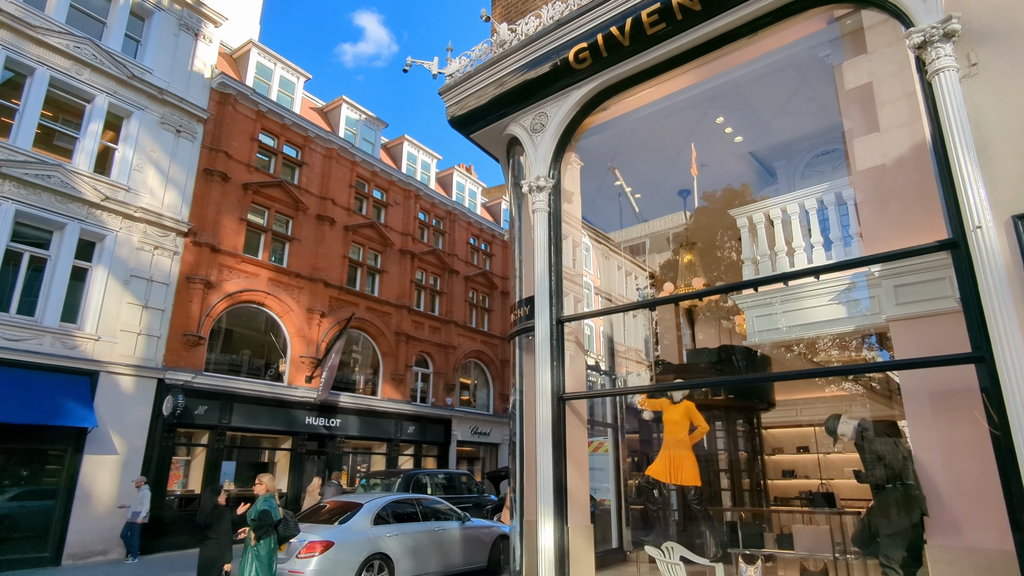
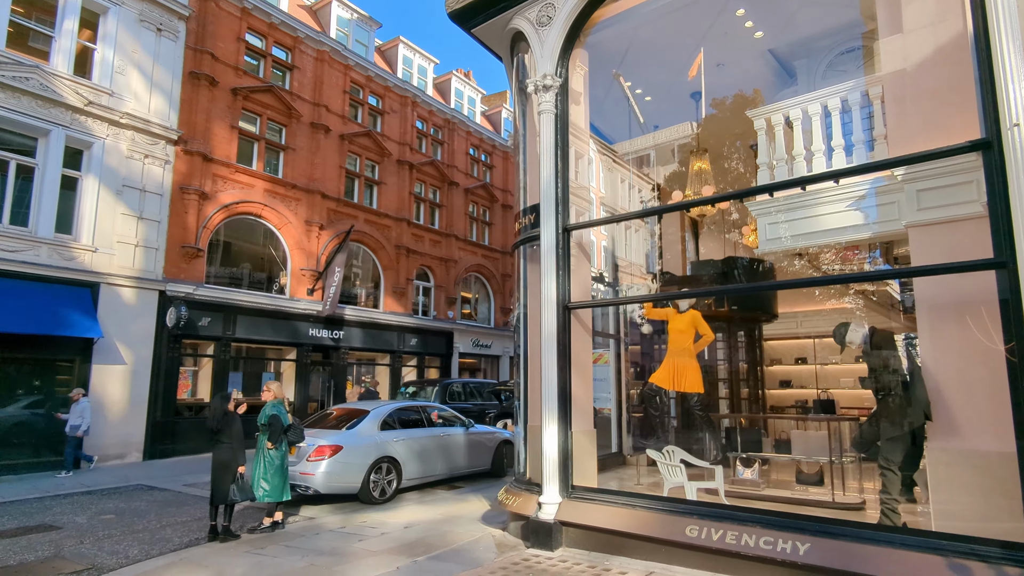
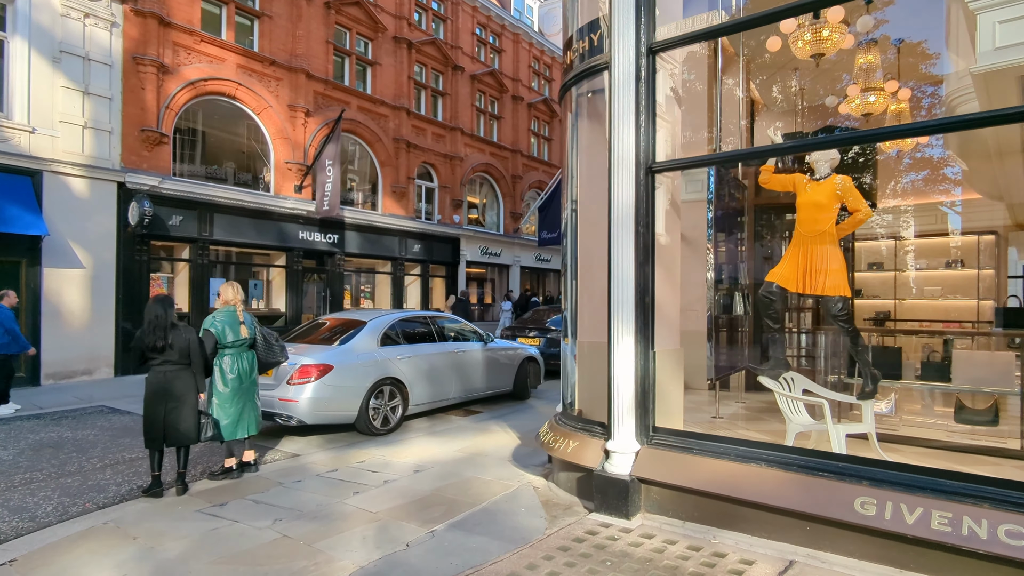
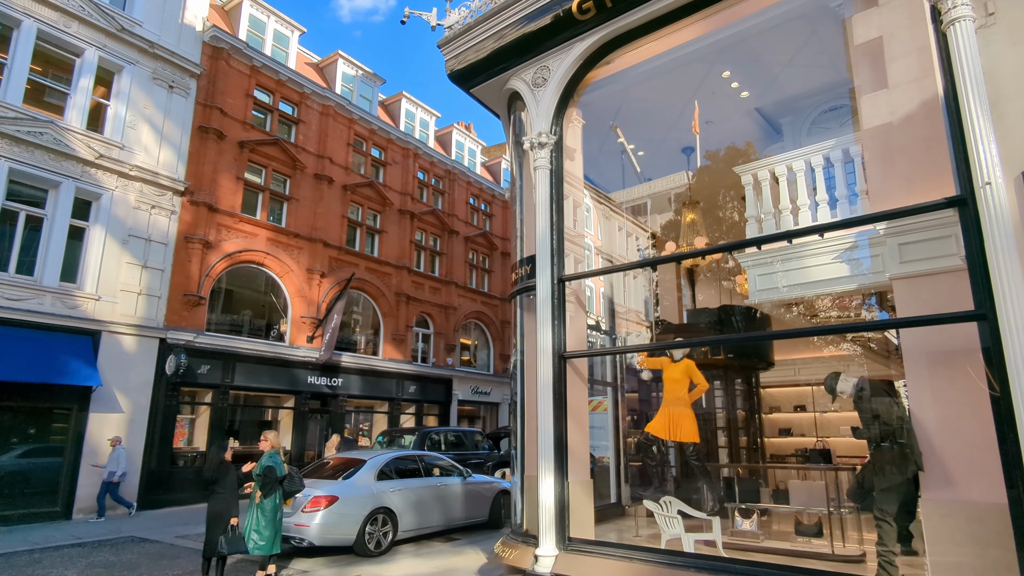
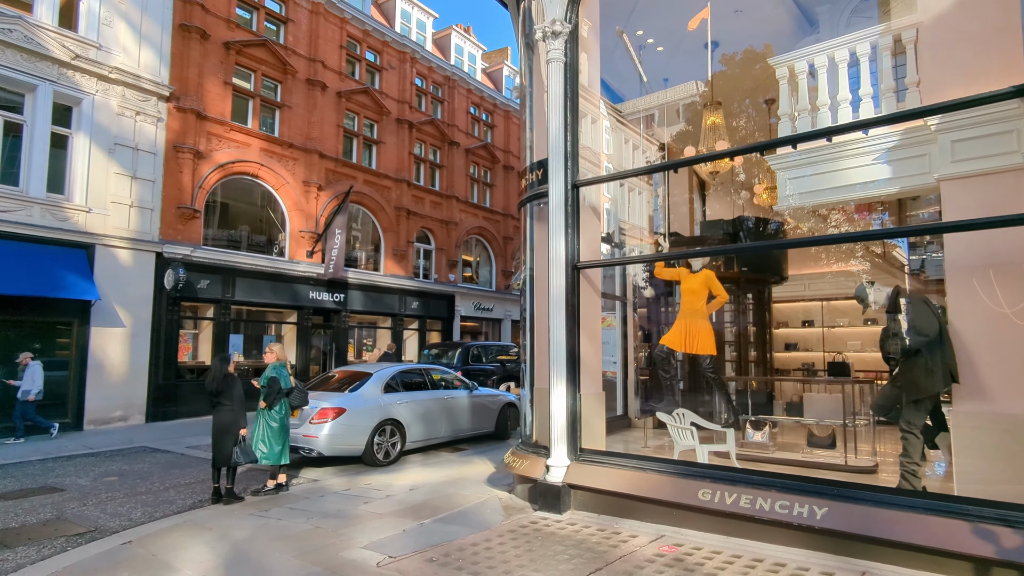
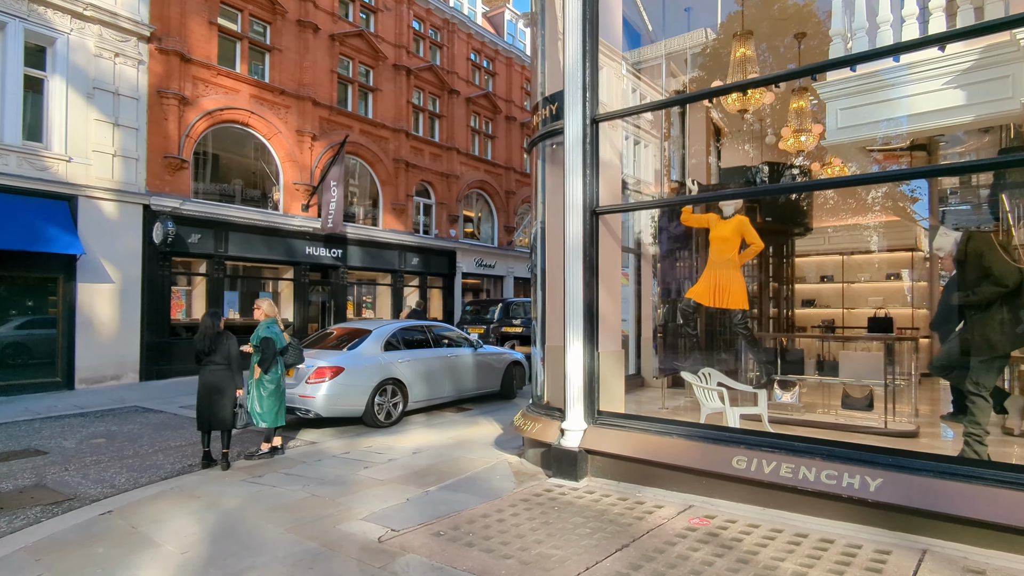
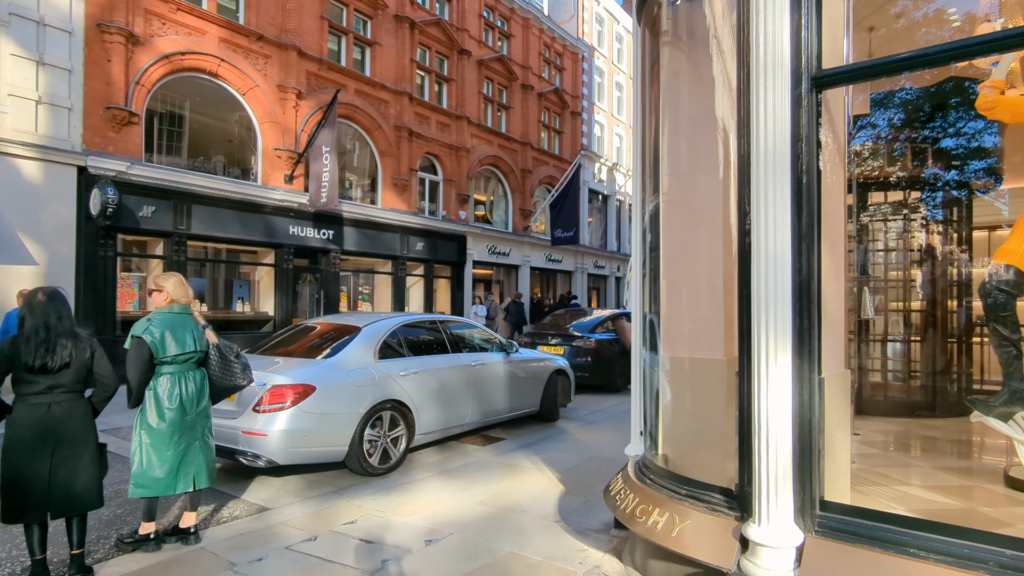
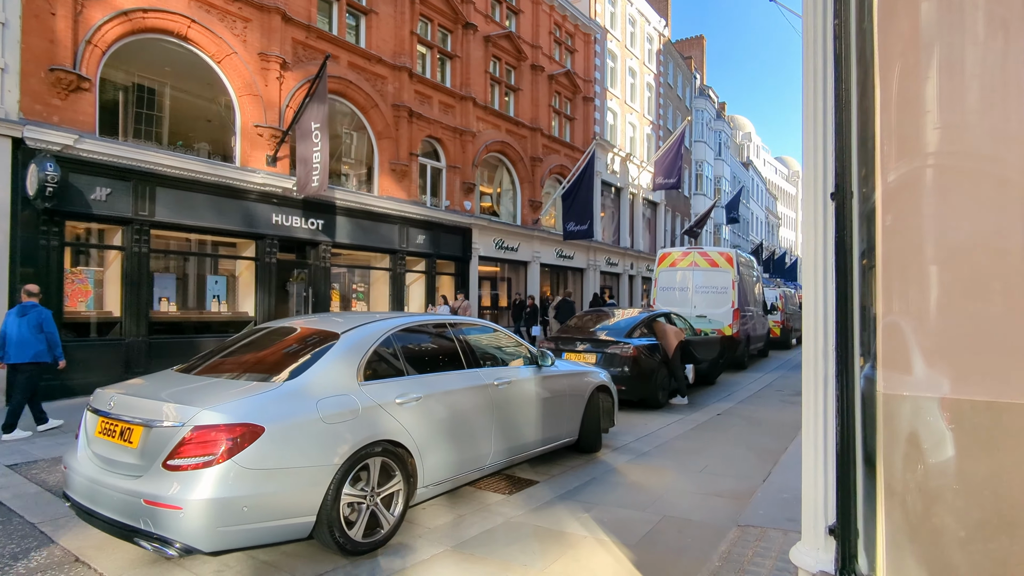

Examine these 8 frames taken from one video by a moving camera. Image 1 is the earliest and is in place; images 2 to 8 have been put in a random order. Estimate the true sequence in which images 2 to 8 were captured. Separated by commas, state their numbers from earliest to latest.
4, 2, 5, 6, 3, 7, 8
